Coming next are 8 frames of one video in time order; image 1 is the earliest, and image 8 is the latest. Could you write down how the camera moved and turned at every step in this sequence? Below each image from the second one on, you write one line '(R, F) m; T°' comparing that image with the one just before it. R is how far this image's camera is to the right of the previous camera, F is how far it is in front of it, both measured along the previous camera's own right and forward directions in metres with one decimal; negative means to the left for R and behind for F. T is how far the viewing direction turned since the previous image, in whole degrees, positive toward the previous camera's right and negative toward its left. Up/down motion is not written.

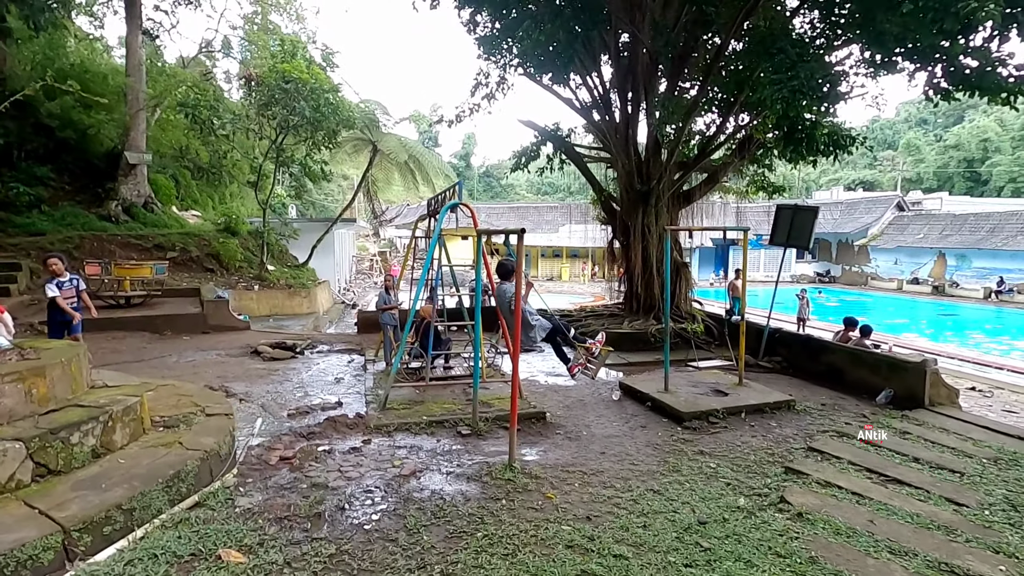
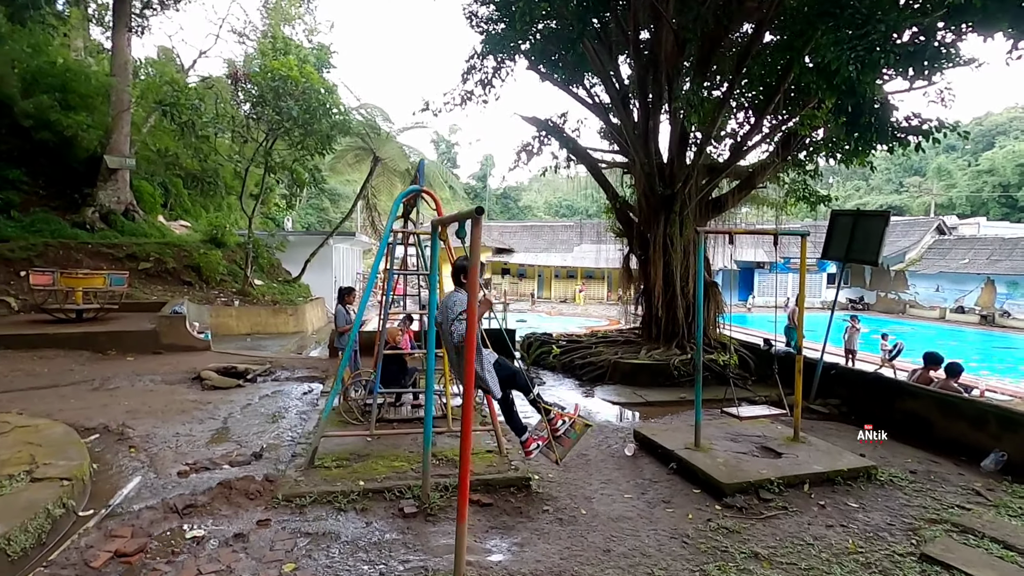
(+0.3, +1.4) m; -2°
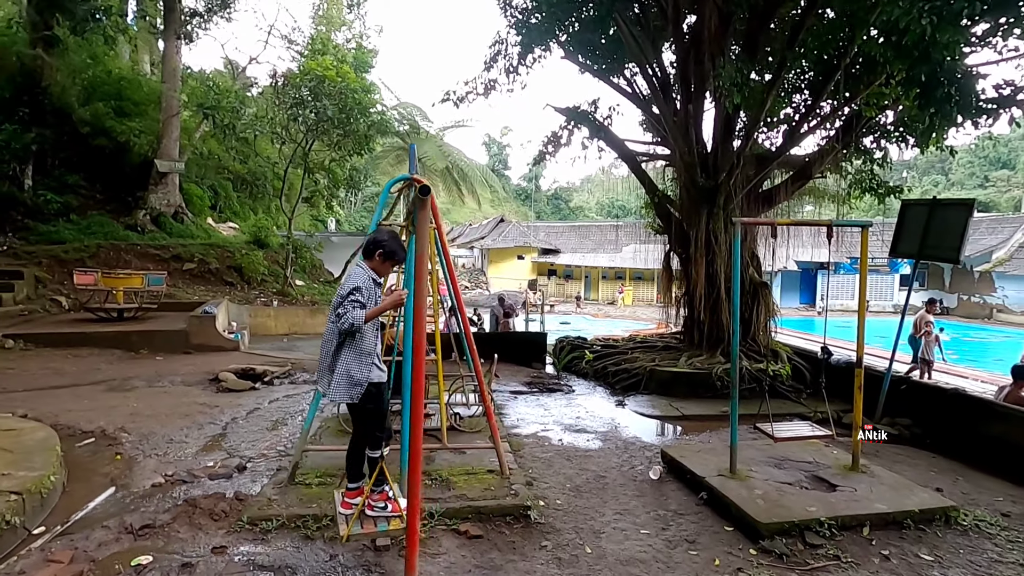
(+0.3, +0.5) m; -5°
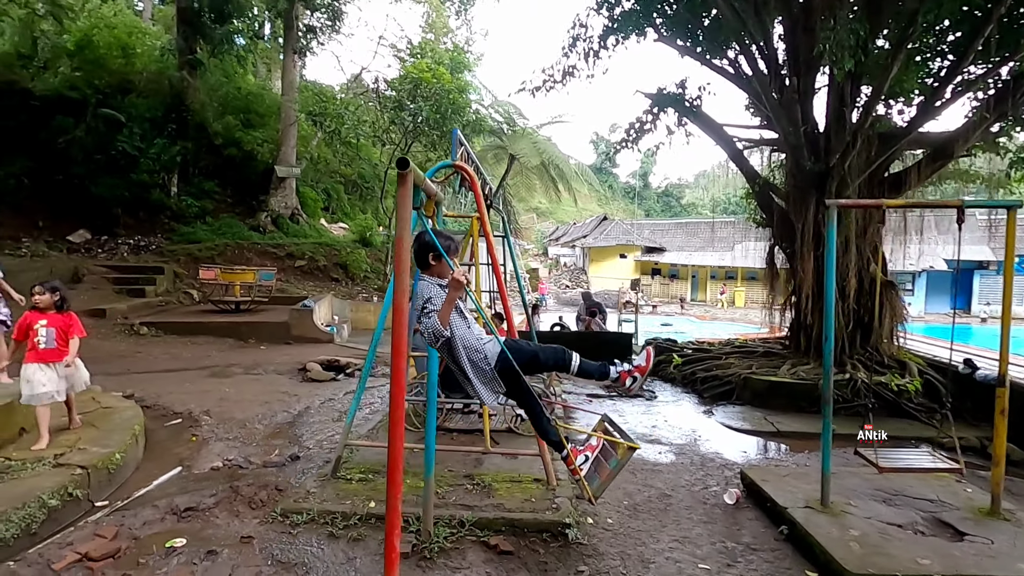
(+0.4, +0.3) m; -11°
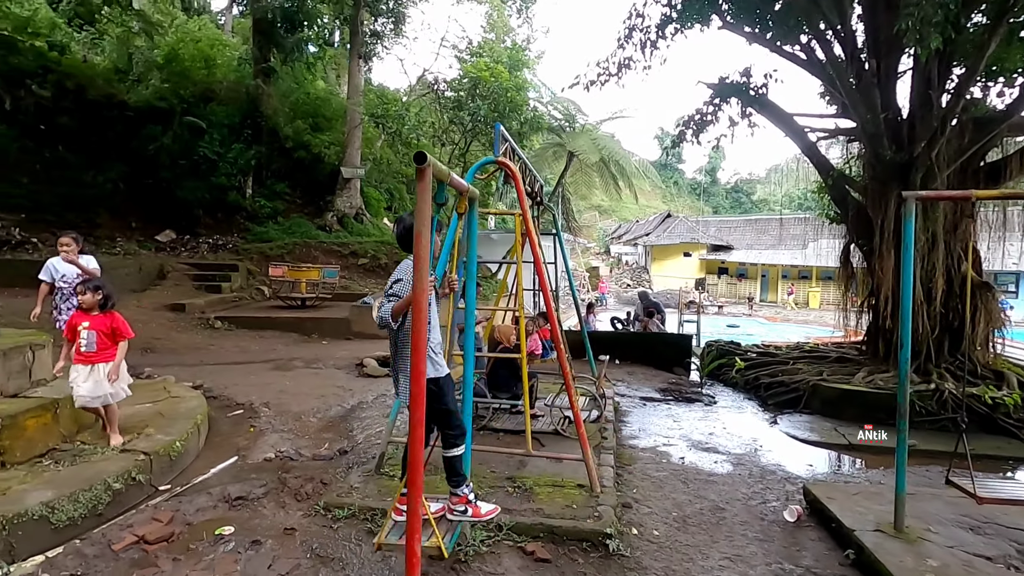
(+0.1, +0.1) m; -7°
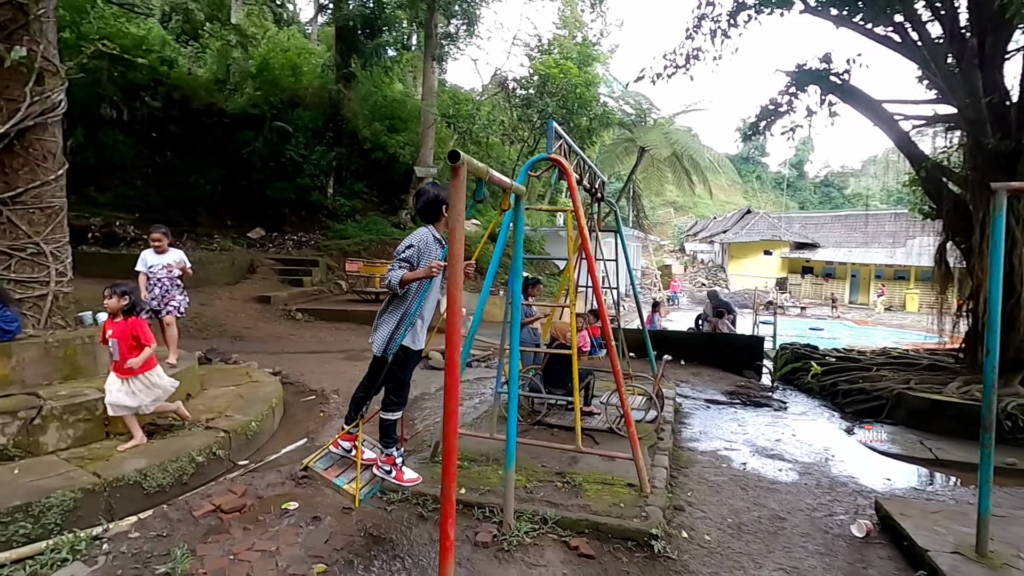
(+0.1, 0.0) m; -8°
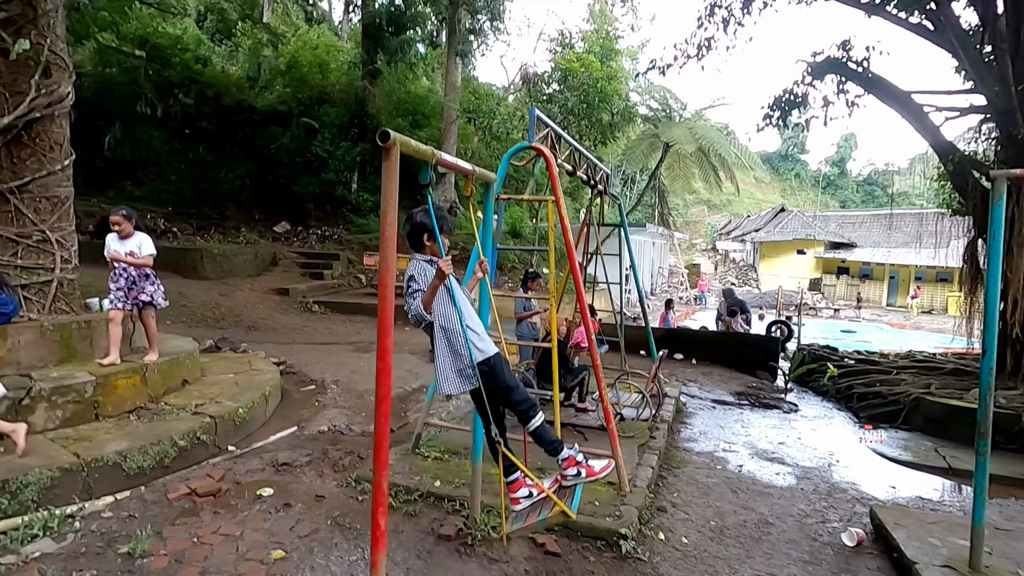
(+0.3, +0.1) m; -3°
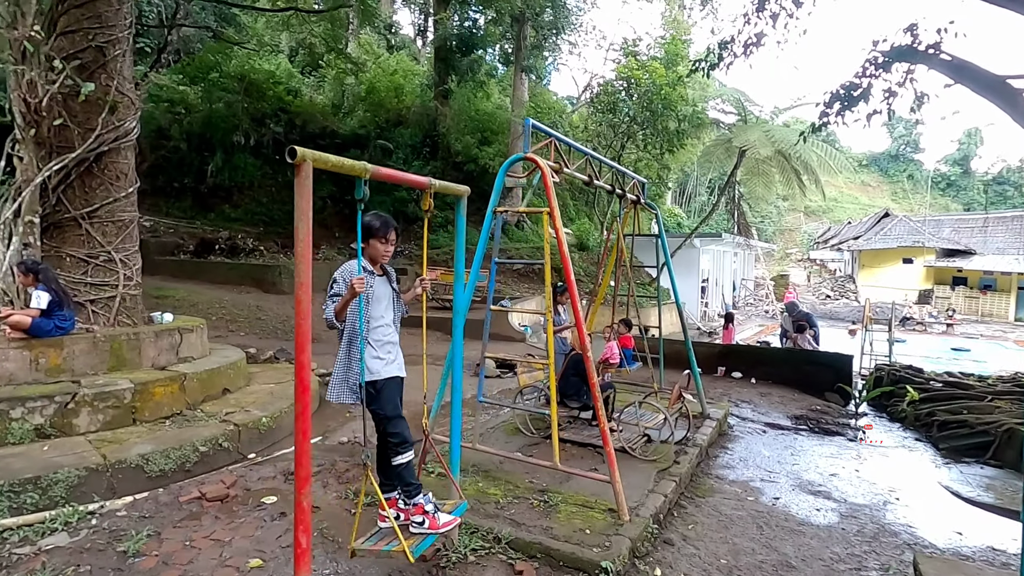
(+0.5, +0.1) m; -9°
